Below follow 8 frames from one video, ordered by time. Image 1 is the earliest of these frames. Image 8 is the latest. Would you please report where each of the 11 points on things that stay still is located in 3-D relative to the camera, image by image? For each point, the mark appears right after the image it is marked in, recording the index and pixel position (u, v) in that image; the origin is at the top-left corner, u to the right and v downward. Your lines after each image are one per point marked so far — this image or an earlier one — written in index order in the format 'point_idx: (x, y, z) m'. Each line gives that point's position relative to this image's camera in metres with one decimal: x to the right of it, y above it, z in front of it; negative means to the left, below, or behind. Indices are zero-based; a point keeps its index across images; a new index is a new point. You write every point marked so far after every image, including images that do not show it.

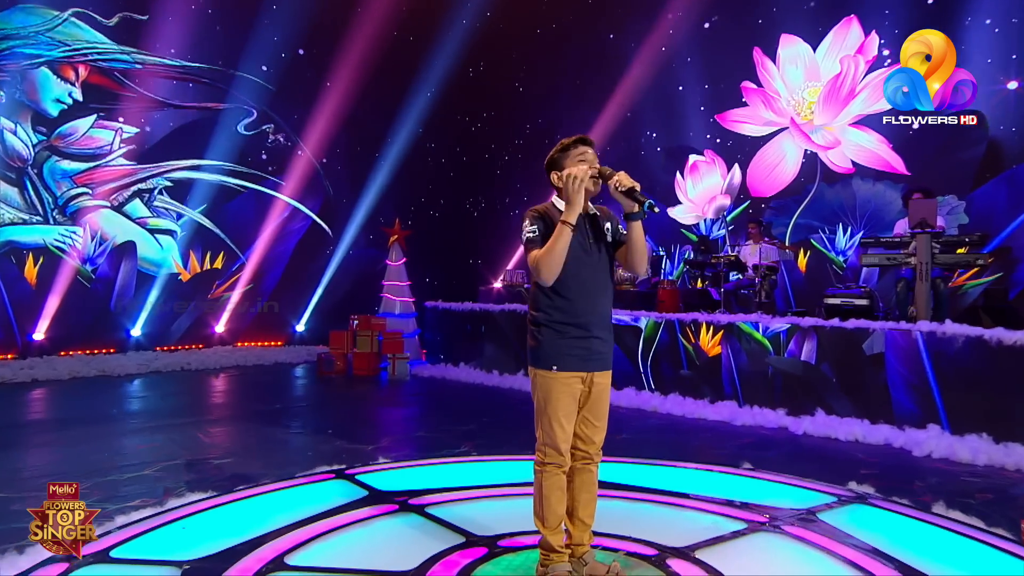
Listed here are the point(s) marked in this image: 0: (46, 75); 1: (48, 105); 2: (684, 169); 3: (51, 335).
0: (-3.3, +1.5, +7.0) m
1: (-3.3, +1.3, +7.0) m
2: (+1.4, +1.0, +8.6) m
3: (-3.3, -0.3, +7.1) m
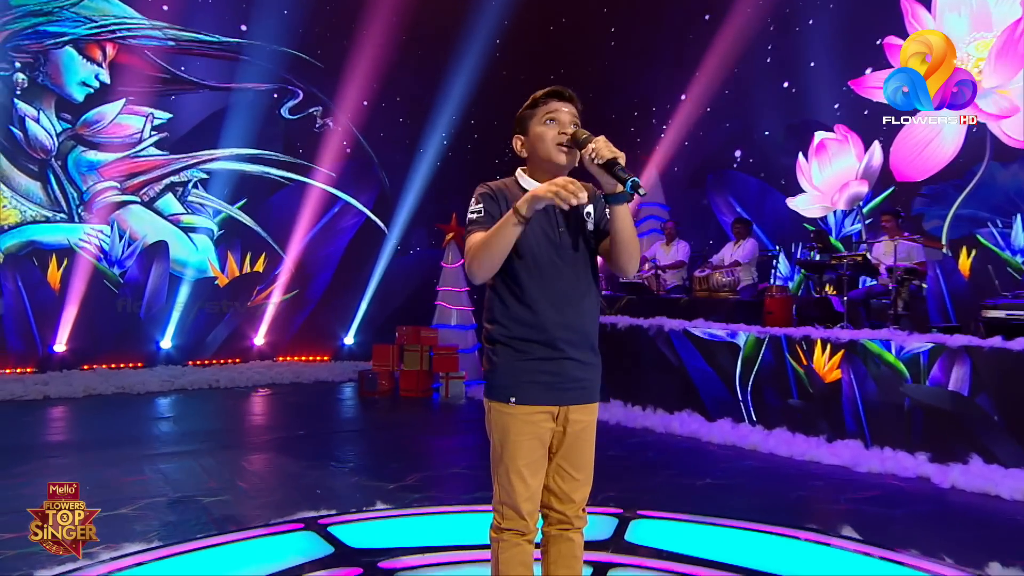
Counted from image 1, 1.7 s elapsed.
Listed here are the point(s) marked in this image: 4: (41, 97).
0: (-2.8, +1.5, +6.5) m
1: (-2.8, +1.3, +6.5) m
2: (+2.1, +0.9, +7.1) m
3: (-2.8, -0.4, +6.5) m
4: (-2.9, +1.2, +6.4) m
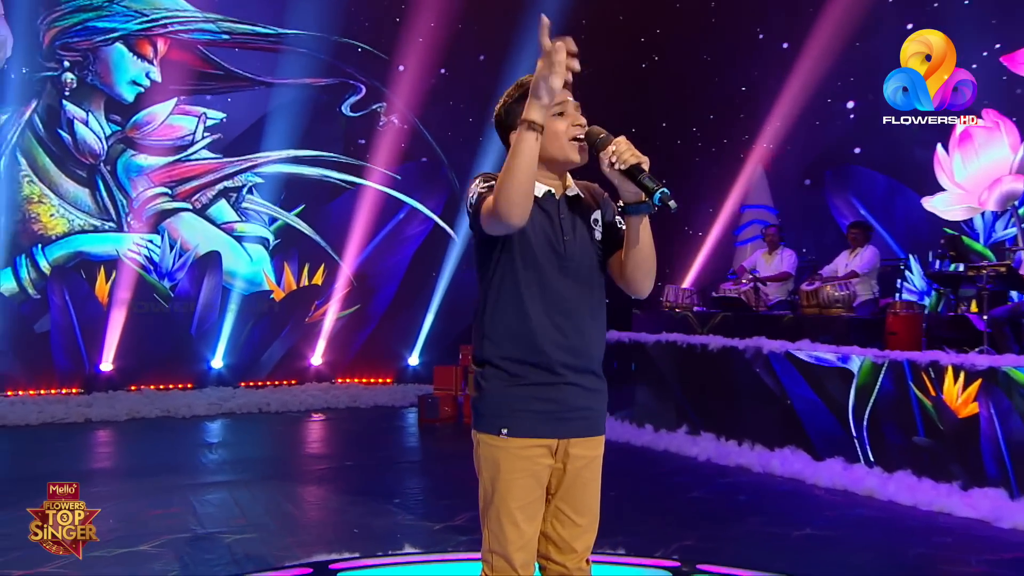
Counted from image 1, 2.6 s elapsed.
0: (-2.3, +1.4, +6.1) m
1: (-2.3, +1.2, +6.1) m
2: (+2.6, +0.8, +6.1) m
3: (-2.3, -0.5, +6.2) m
4: (-2.5, +1.1, +6.1) m
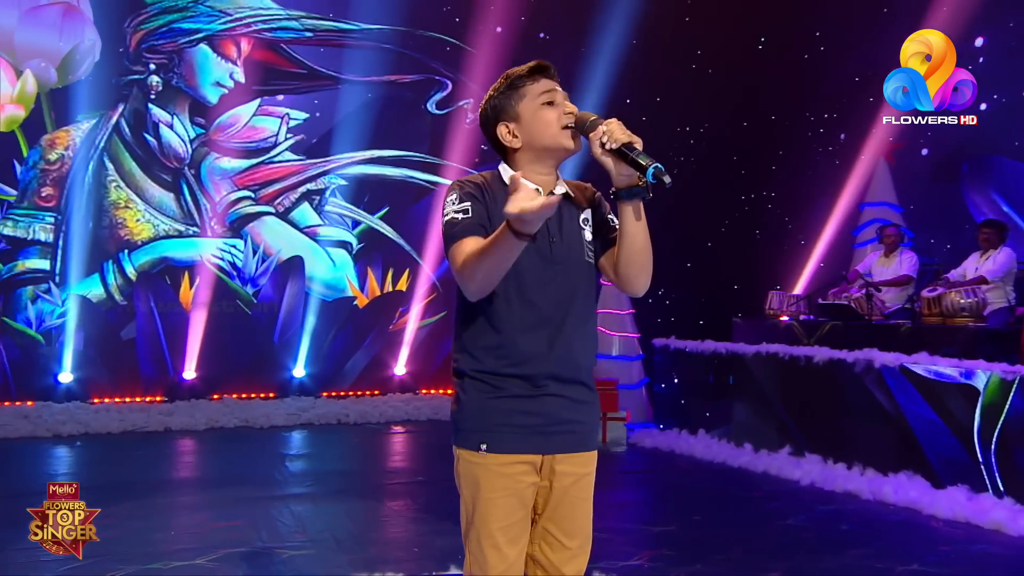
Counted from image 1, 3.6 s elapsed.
0: (-1.8, +1.4, +6.1) m
1: (-1.8, +1.1, +6.1) m
2: (+3.1, +0.8, +5.4) m
3: (-1.8, -0.5, +6.1) m
4: (-1.9, +1.1, +6.0) m
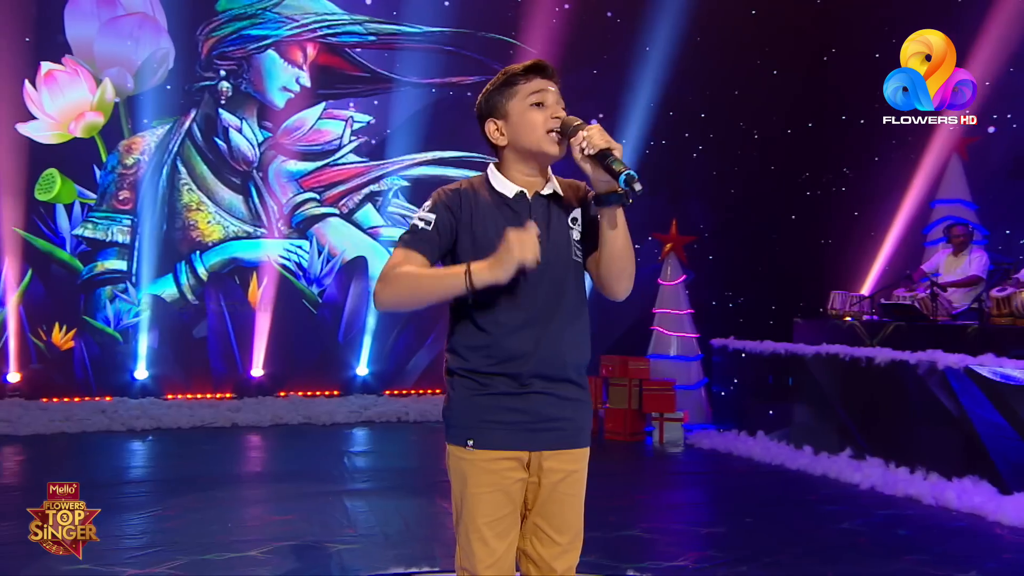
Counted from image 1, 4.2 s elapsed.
0: (-1.4, +1.4, +6.2) m
1: (-1.4, +1.1, +6.2) m
2: (+3.4, +0.8, +5.2) m
3: (-1.4, -0.5, +6.3) m
4: (-1.6, +1.1, +6.2) m
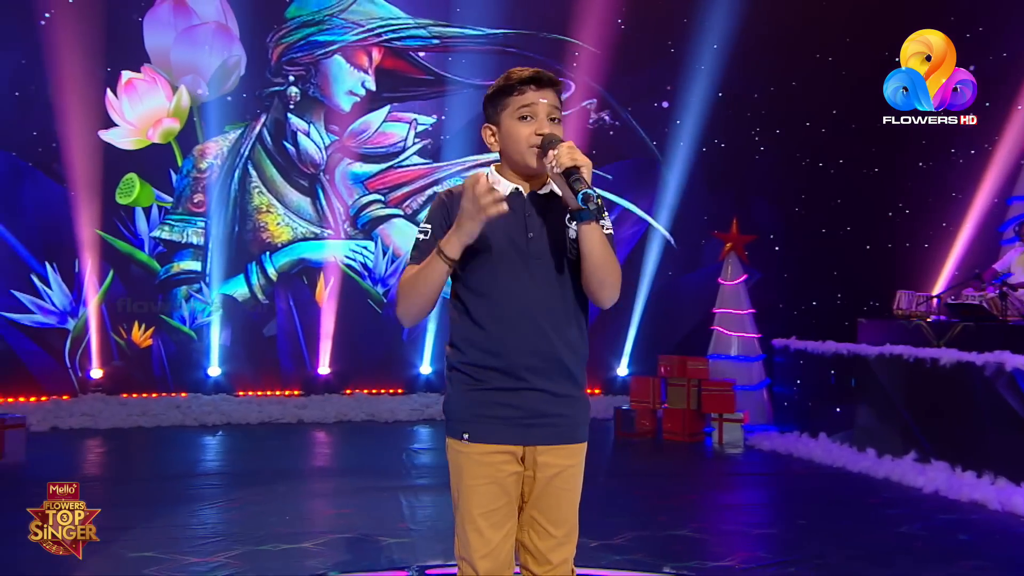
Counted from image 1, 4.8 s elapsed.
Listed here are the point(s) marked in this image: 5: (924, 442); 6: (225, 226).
0: (-1.0, +1.4, +6.4) m
1: (-1.0, +1.1, +6.4) m
2: (+3.7, +0.8, +4.9) m
3: (-1.1, -0.5, +6.4) m
4: (-1.2, +1.1, +6.4) m
5: (+1.8, -0.7, +4.7) m
6: (-1.7, +0.4, +6.2) m
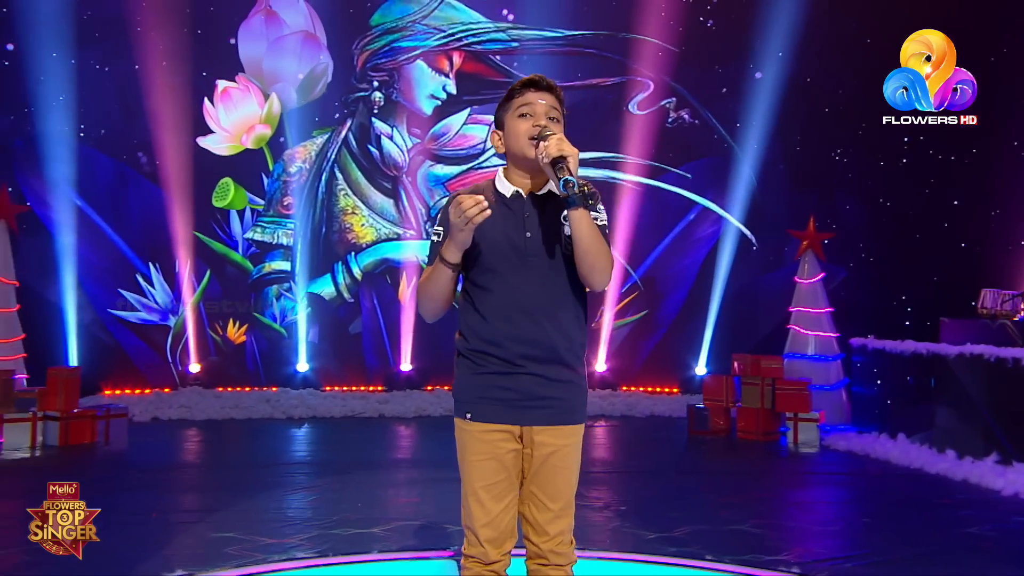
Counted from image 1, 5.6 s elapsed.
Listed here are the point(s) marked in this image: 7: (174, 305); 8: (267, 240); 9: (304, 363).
0: (-0.6, +1.4, +6.6) m
1: (-0.5, +1.1, +6.6) m
2: (+4.0, +0.8, +4.6) m
3: (-0.6, -0.5, +6.6) m
4: (-0.7, +1.1, +6.5) m
5: (+2.1, -0.7, +4.6) m
6: (-1.2, +0.4, +6.5) m
7: (-2.0, -0.1, +6.4) m
8: (-1.5, +0.3, +6.4) m
9: (-1.3, -0.5, +6.5) m
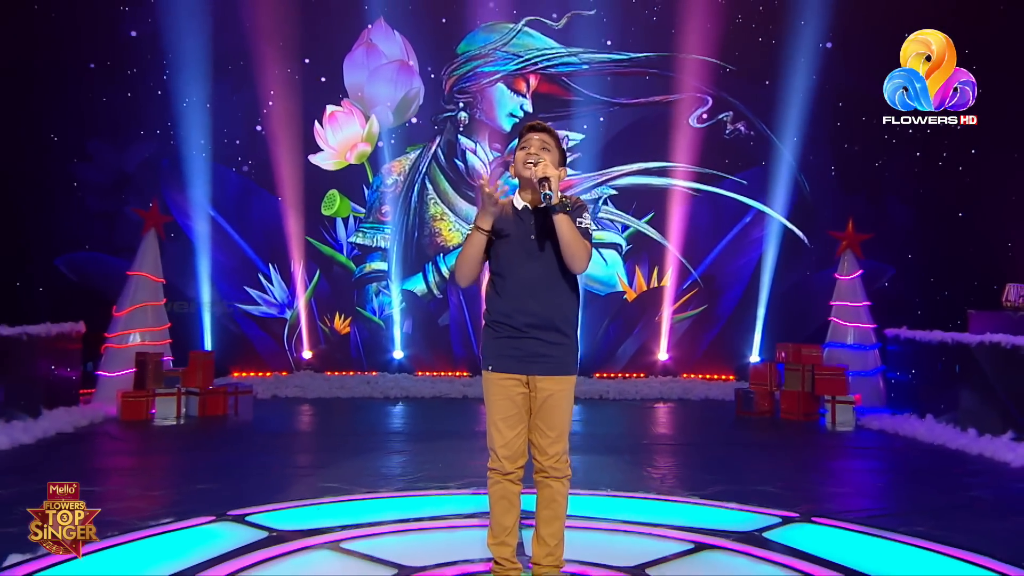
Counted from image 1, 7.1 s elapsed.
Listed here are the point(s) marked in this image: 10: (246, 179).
0: (0.0, +1.4, +7.3) m
1: (0.0, +1.2, +7.3) m
2: (+4.3, +0.8, +4.9) m
3: (0.0, -0.5, +7.3) m
4: (-0.2, +1.1, +7.3) m
5: (+2.4, -0.6, +5.1) m
6: (-0.7, +0.4, +7.3) m
7: (-1.5, -0.1, +7.3) m
8: (-1.0, +0.3, +7.3) m
9: (-0.8, -0.5, +7.3) m
10: (-1.8, +0.8, +7.2) m
